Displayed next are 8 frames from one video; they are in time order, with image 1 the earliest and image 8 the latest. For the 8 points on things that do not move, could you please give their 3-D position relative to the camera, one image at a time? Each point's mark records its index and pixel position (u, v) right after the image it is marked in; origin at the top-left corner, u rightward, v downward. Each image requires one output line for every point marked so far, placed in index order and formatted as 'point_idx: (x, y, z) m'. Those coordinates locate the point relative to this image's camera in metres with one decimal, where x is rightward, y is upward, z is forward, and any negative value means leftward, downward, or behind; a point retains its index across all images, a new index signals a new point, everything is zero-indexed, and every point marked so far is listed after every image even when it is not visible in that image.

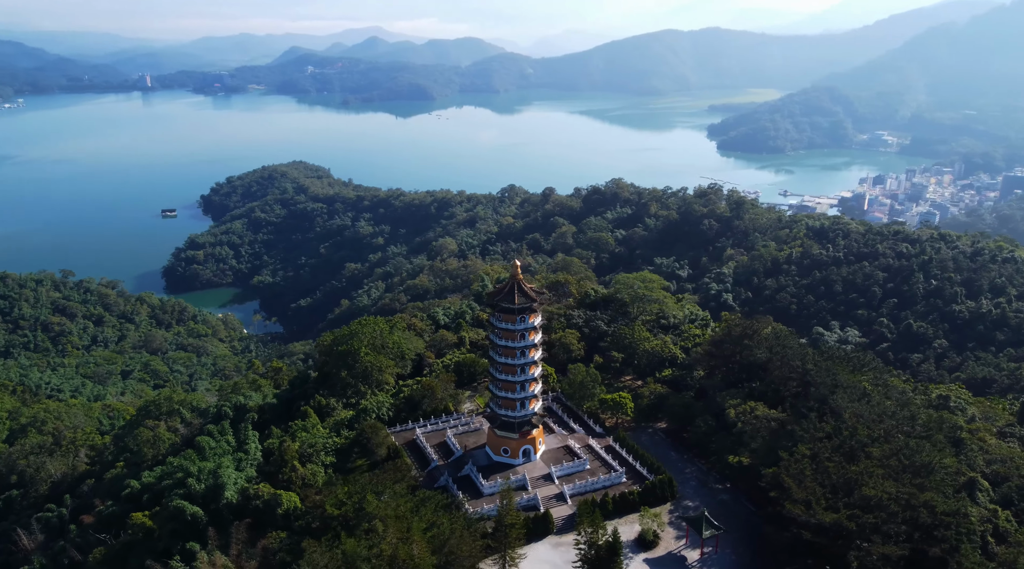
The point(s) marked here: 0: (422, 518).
0: (-2.3, -5.6, +19.1) m
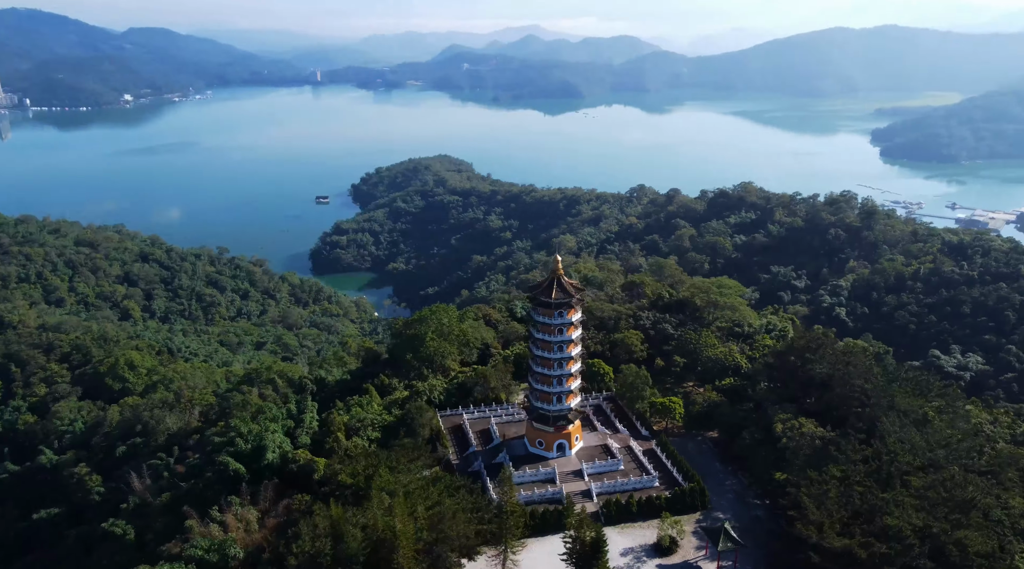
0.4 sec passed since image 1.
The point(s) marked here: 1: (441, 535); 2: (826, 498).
0: (-2.2, -5.3, +20.0) m
1: (-1.8, -5.9, +18.4) m
2: (+7.9, -5.4, +19.9) m
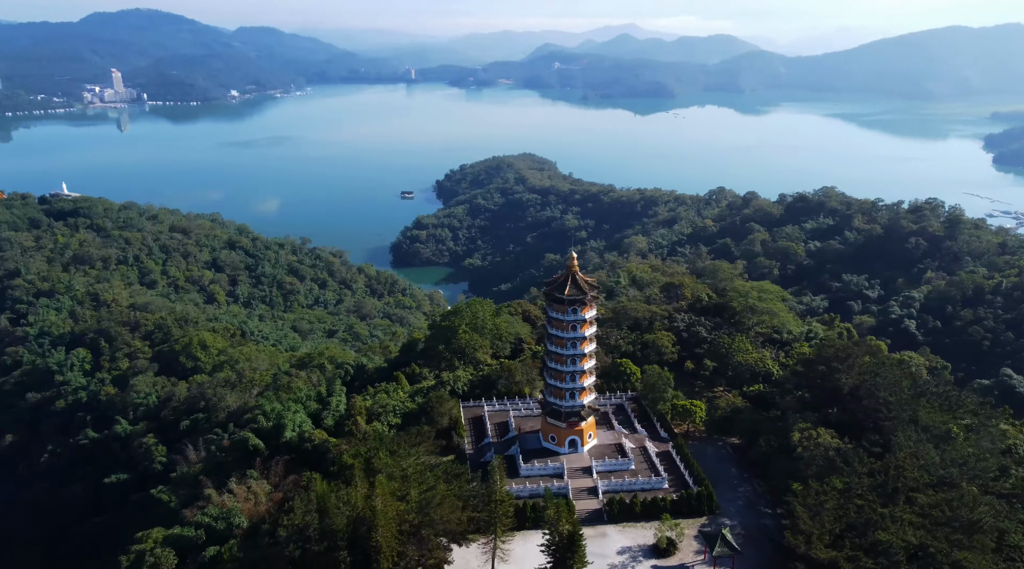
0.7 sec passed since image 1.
0: (-2.4, -5.1, +20.7) m
1: (-2.2, -5.7, +19.0) m
2: (+7.7, -5.6, +19.4) m
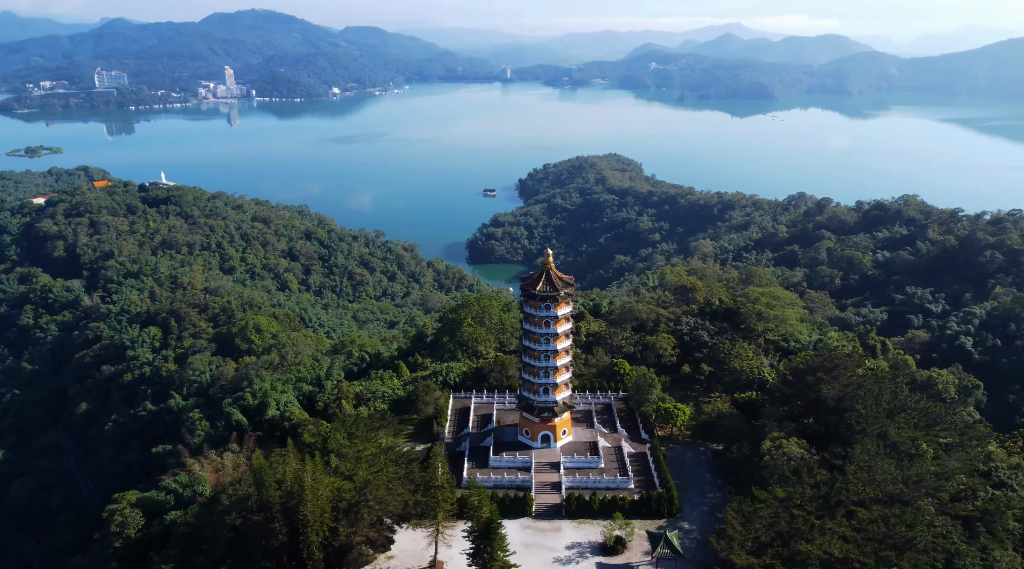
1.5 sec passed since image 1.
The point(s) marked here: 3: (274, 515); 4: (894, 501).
0: (-3.9, -4.8, +21.7) m
1: (-3.9, -5.4, +20.0) m
2: (+5.9, -5.7, +19.1) m
3: (-5.8, -5.6, +19.0) m
4: (+9.6, -5.5, +19.8) m
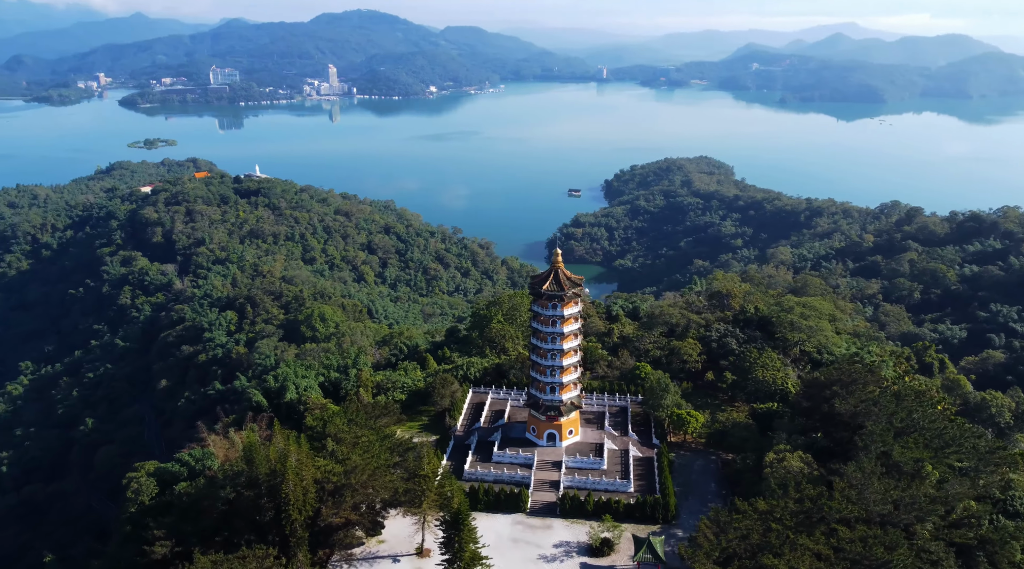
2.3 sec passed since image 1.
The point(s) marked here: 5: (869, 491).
0: (-4.2, -4.6, +22.5) m
1: (-4.4, -5.2, +20.8) m
2: (+5.2, -5.8, +18.8) m
3: (-6.4, -5.3, +20.1) m
4: (+9.0, -5.8, +19.0) m
5: (+8.8, -5.1, +19.4) m
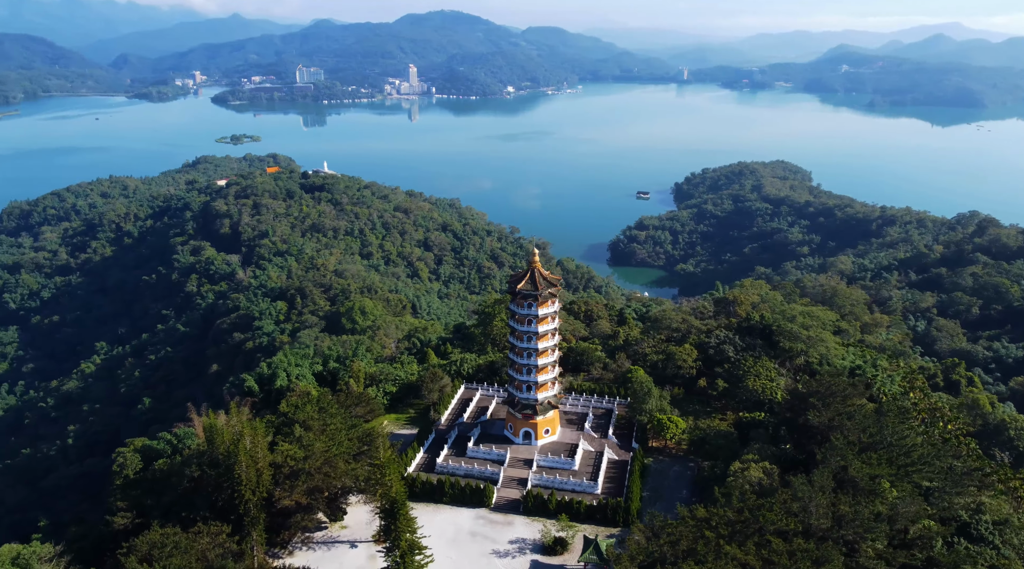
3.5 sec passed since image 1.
0: (-5.4, -4.4, +23.3) m
1: (-5.8, -5.0, +21.6) m
2: (+3.6, -5.9, +18.7) m
3: (-7.8, -5.0, +21.1) m
4: (+7.4, -6.0, +18.5) m
5: (+7.2, -5.3, +18.9) m
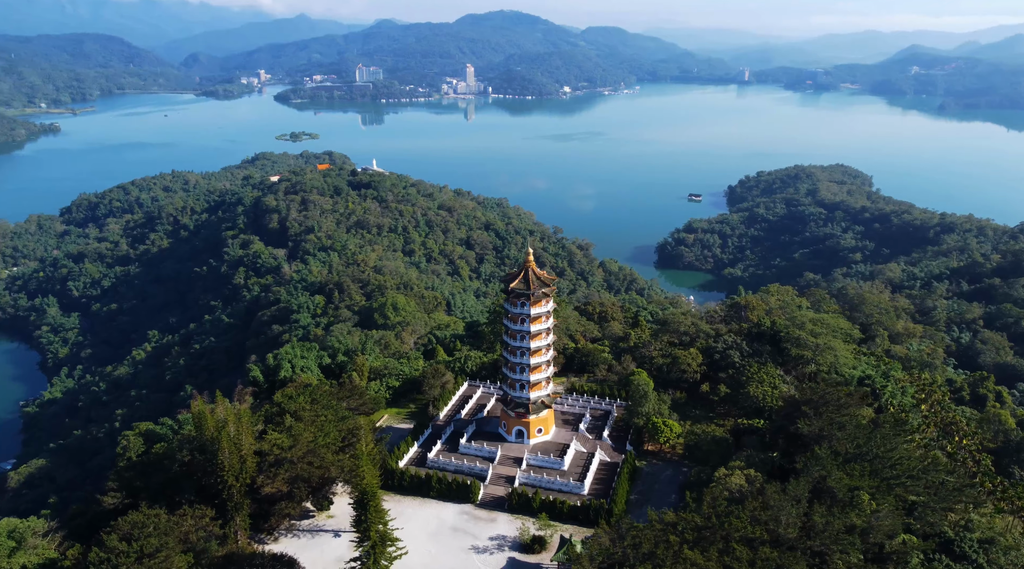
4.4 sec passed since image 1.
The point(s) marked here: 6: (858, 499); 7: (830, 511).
0: (-5.8, -4.2, +23.8) m
1: (-6.4, -4.8, +22.2) m
2: (+2.7, -6.0, +18.6) m
3: (-8.5, -4.8, +21.9) m
4: (+6.5, -6.1, +18.2) m
5: (+6.4, -5.4, +18.5) m
6: (+8.6, -5.4, +19.4) m
7: (+7.7, -5.5, +18.9) m
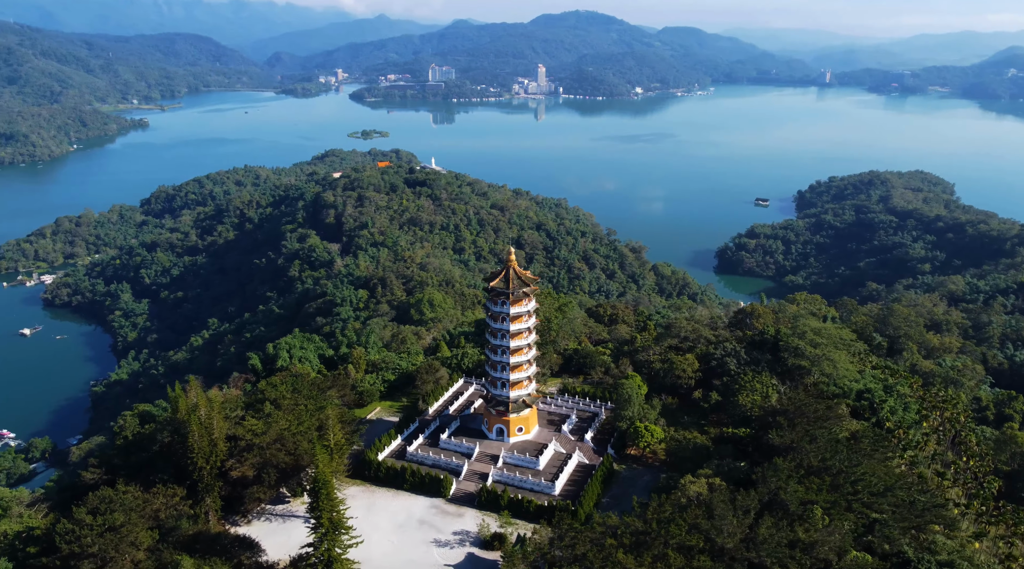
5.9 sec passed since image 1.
0: (-6.7, -4.0, +24.5) m
1: (-7.4, -4.5, +22.9) m
2: (+1.2, -6.0, +18.5) m
3: (-9.5, -4.4, +22.8) m
4: (+4.9, -6.2, +17.7) m
5: (+4.9, -5.6, +18.1) m
6: (+7.2, -5.6, +18.7) m
7: (+6.2, -5.7, +18.3) m
